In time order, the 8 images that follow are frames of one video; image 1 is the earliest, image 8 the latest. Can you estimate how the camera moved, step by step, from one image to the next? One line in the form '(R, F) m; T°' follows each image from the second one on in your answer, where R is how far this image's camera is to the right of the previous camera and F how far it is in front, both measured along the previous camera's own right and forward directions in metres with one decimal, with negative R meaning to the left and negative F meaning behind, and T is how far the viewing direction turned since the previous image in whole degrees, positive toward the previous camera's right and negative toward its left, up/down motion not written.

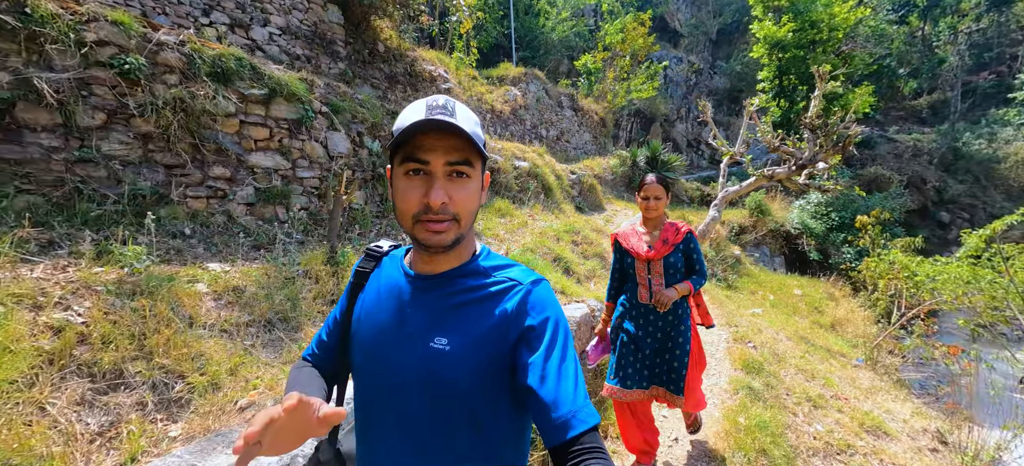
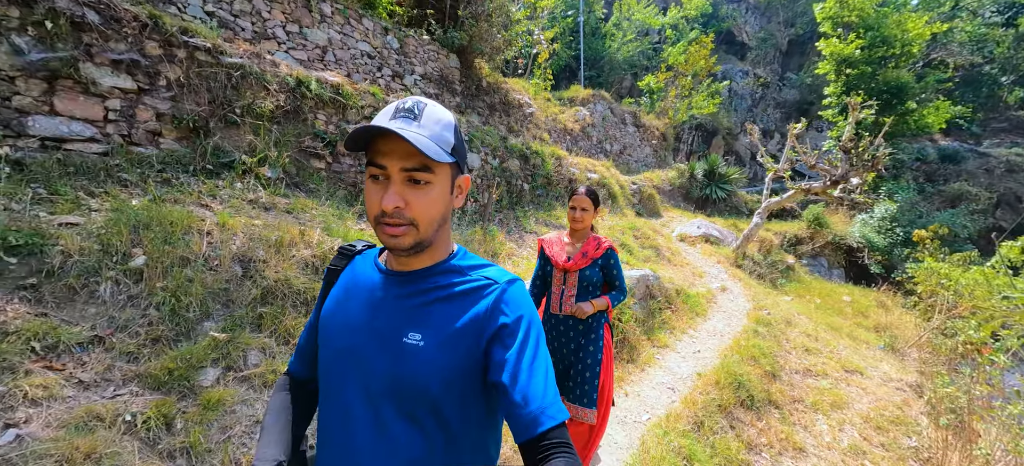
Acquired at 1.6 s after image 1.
(-0.3, -1.7) m; -8°
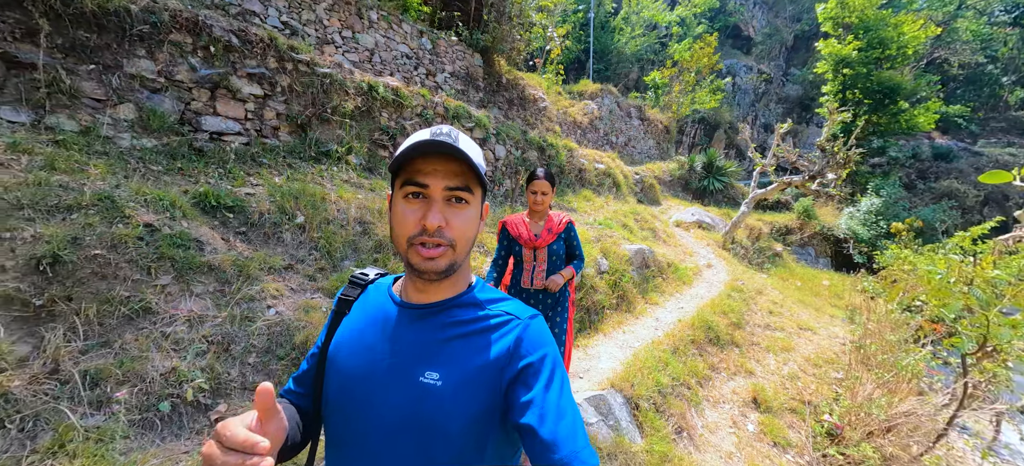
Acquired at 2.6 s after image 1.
(-0.3, -1.1) m; 0°
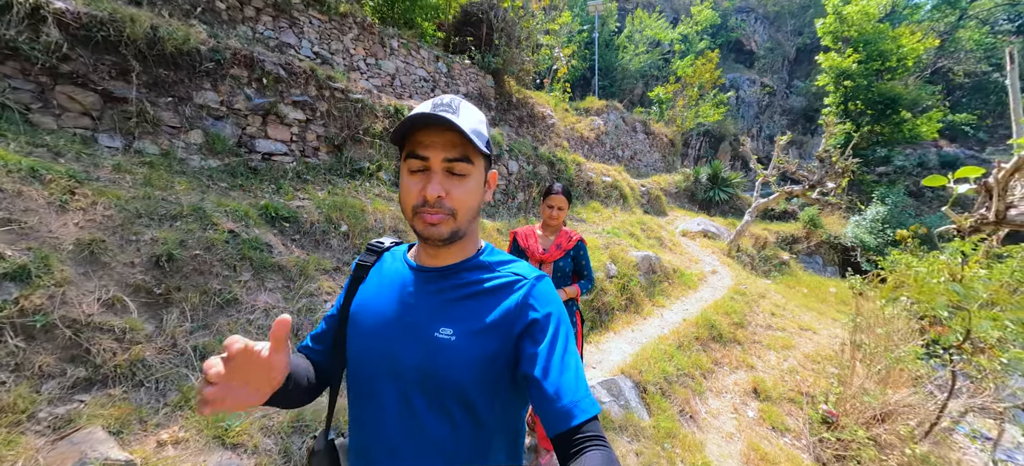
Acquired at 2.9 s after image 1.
(-0.1, -0.4) m; -1°
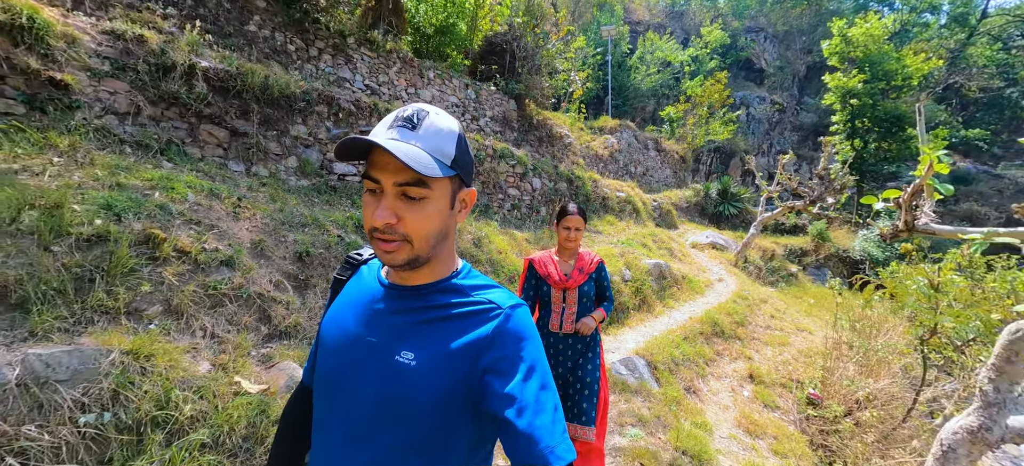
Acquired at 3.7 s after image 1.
(-0.3, -0.8) m; -2°
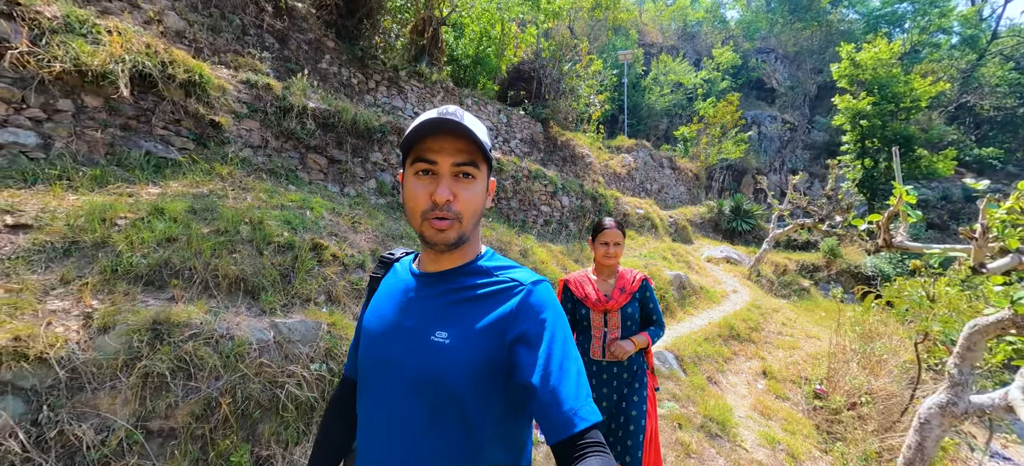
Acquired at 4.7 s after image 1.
(-0.5, -0.9) m; -1°
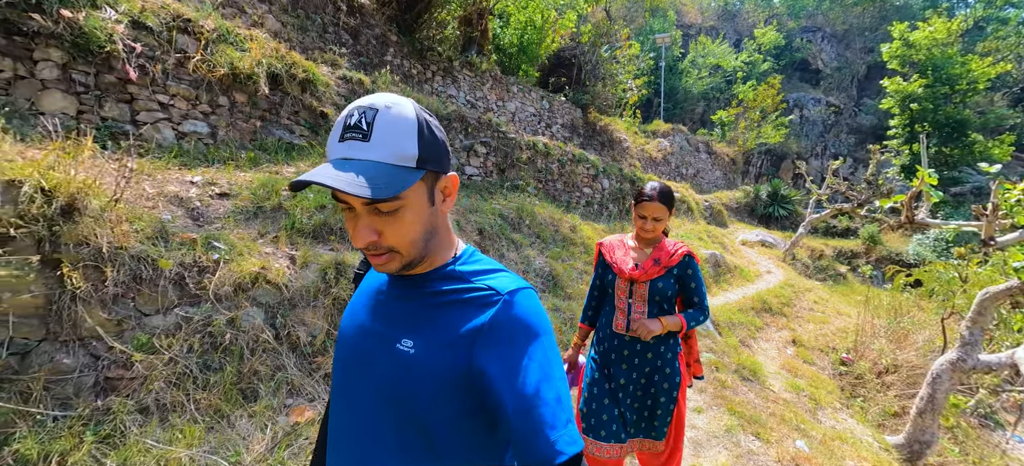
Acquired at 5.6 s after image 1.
(-0.4, -0.8) m; -4°
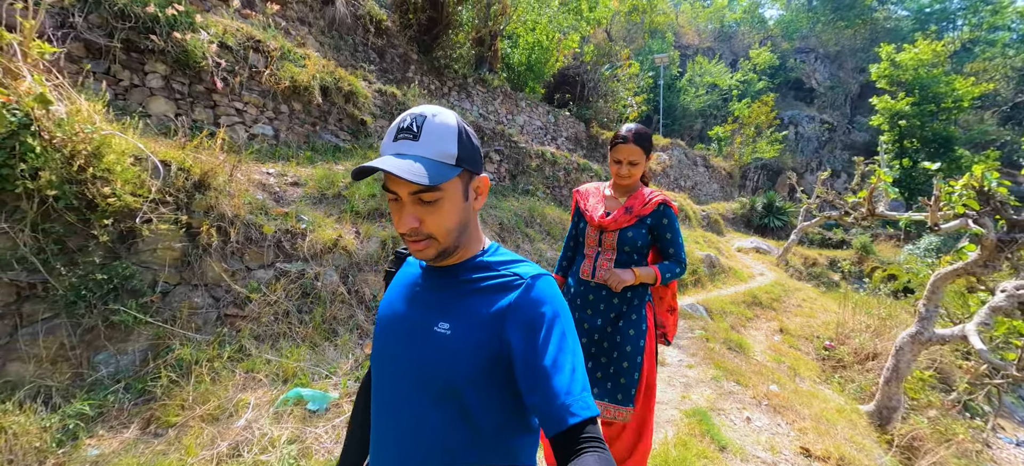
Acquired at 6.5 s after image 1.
(-0.2, -0.7) m; 0°
